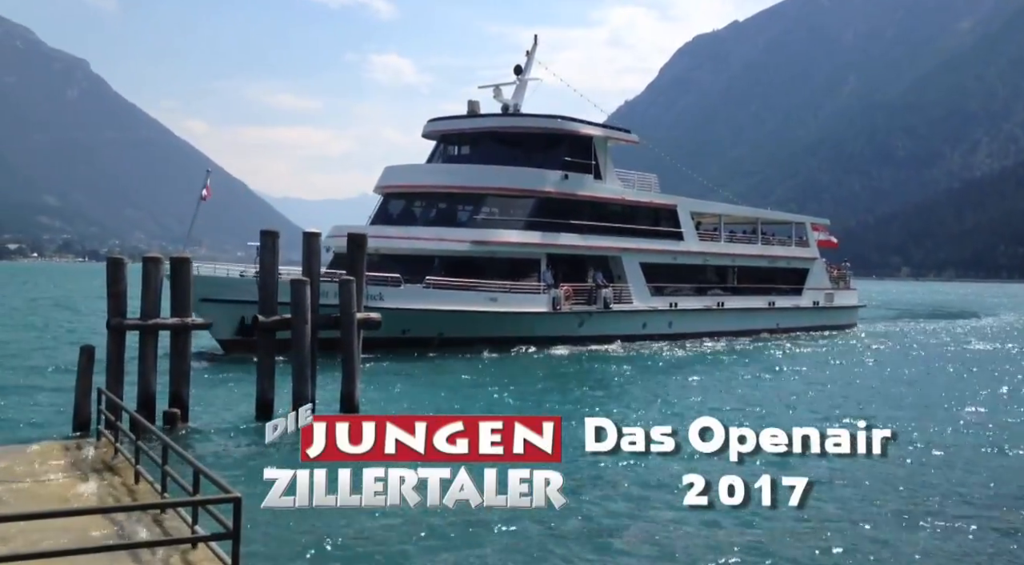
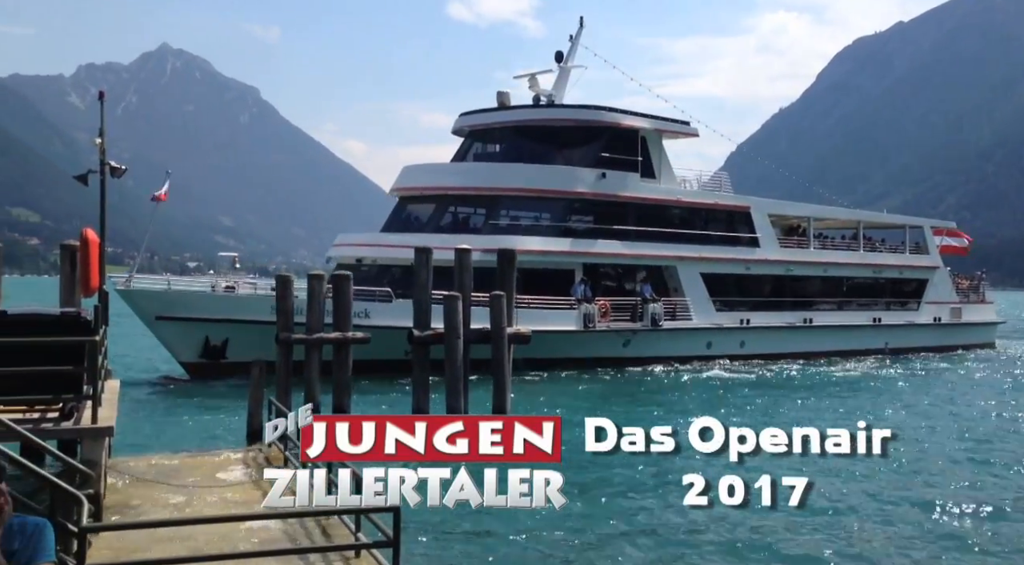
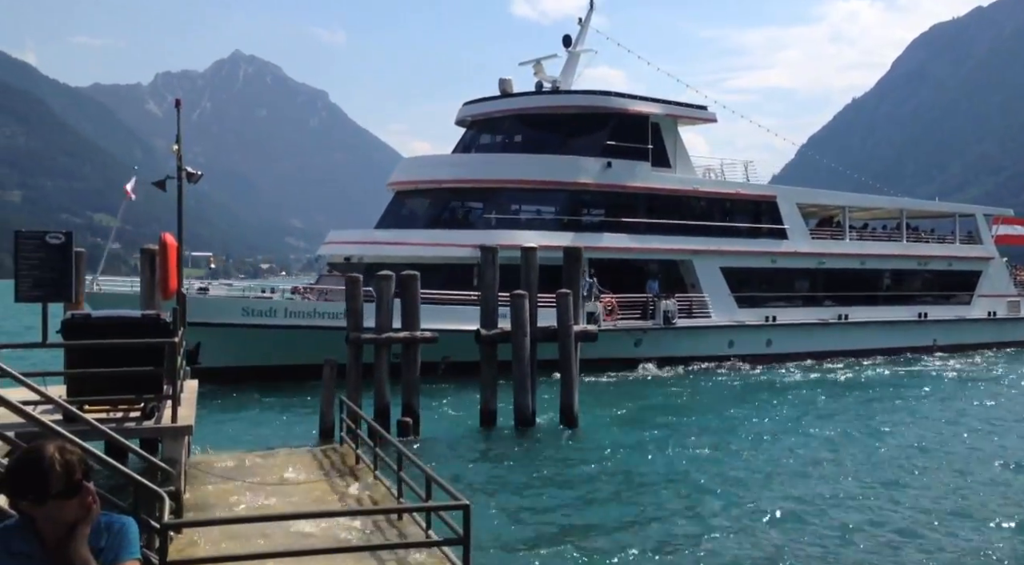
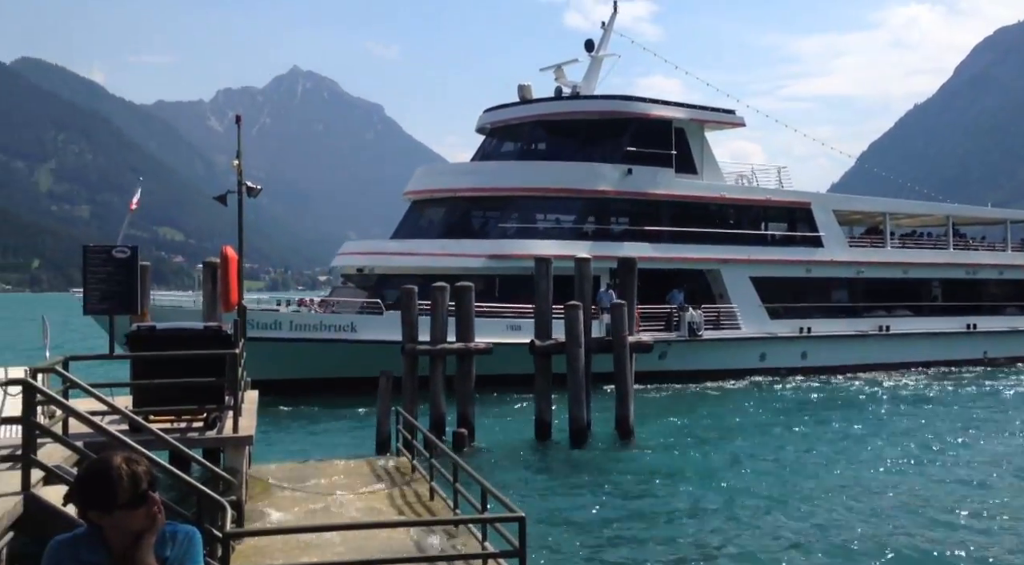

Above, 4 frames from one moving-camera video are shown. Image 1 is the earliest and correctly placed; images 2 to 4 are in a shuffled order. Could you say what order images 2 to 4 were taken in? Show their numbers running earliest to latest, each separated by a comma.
2, 3, 4
